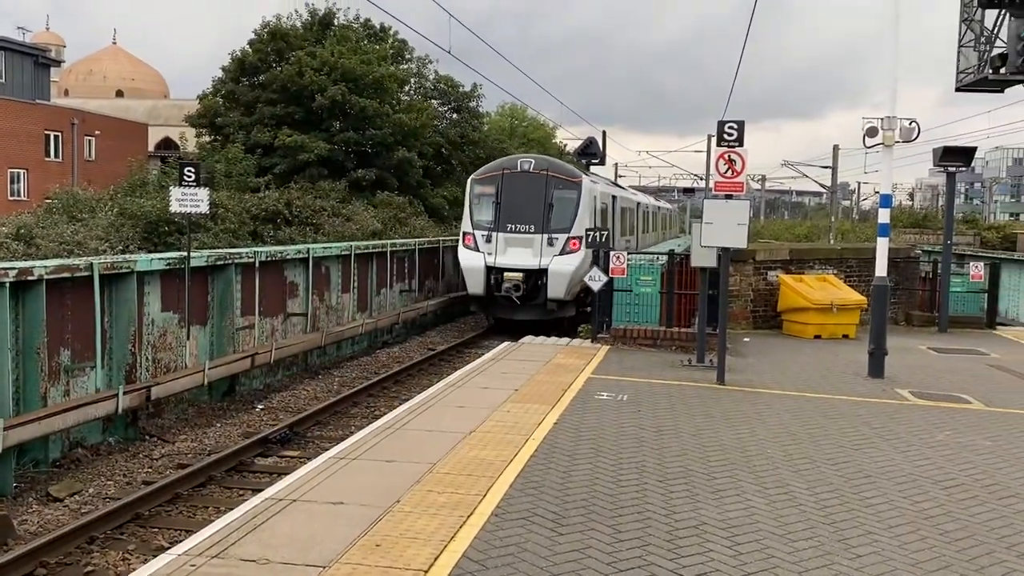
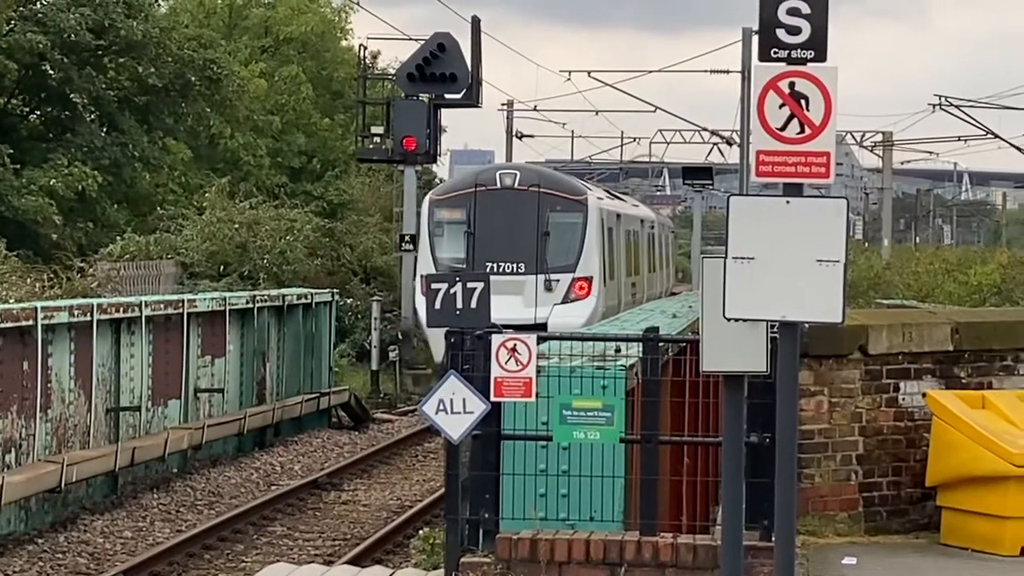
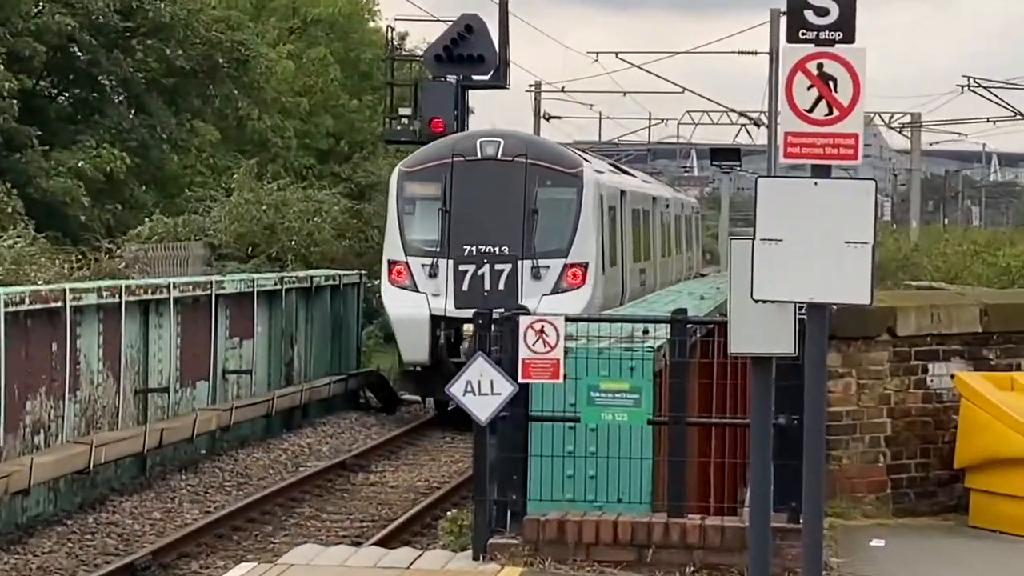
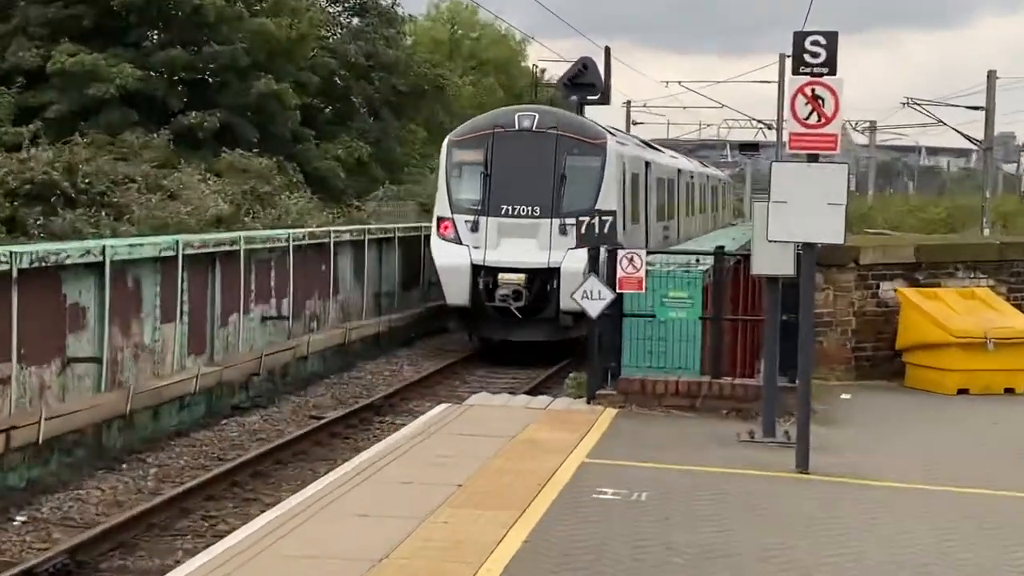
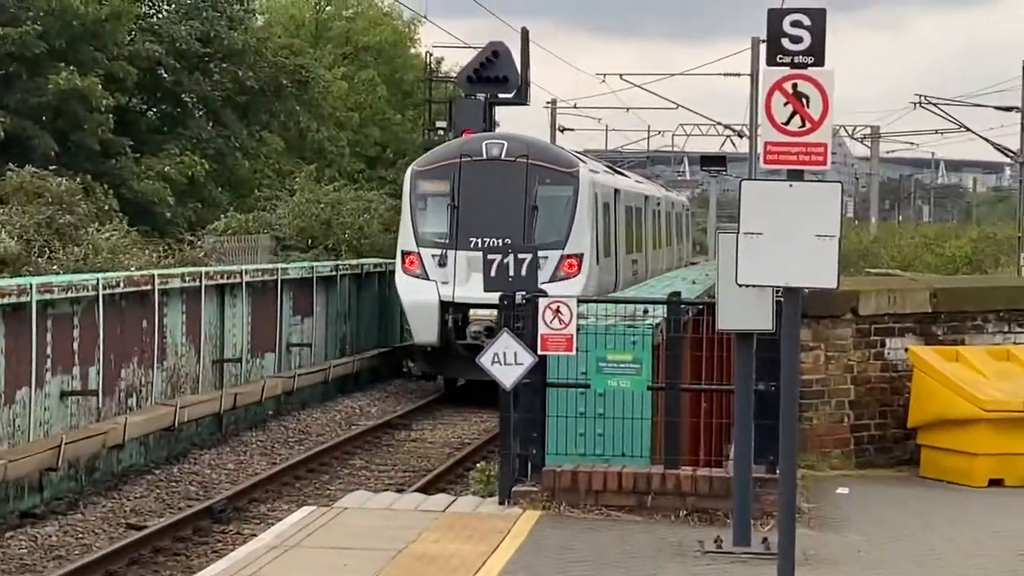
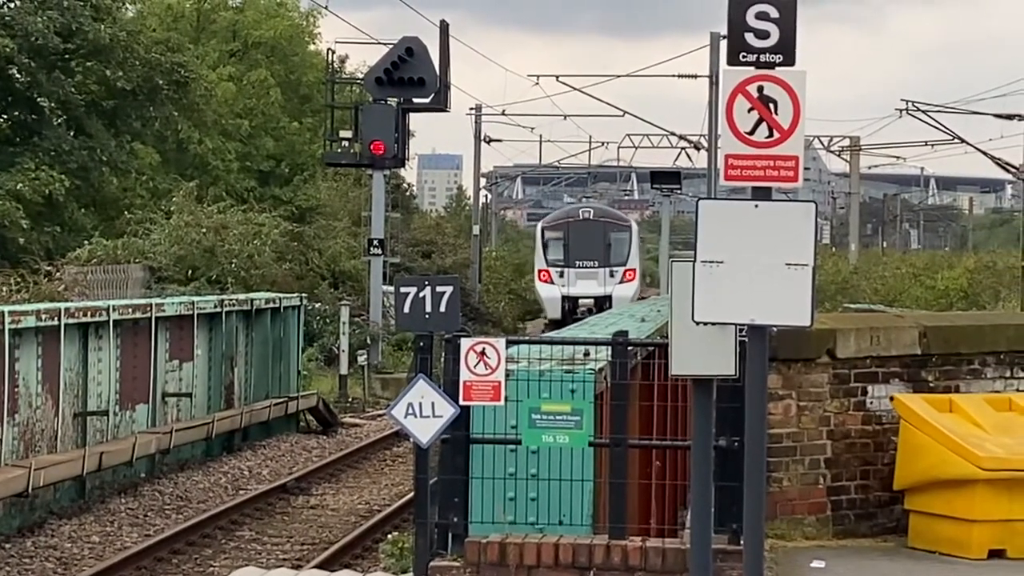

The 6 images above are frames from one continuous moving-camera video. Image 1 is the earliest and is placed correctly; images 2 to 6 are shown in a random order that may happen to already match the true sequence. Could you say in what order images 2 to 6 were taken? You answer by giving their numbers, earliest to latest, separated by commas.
4, 5, 3, 2, 6
